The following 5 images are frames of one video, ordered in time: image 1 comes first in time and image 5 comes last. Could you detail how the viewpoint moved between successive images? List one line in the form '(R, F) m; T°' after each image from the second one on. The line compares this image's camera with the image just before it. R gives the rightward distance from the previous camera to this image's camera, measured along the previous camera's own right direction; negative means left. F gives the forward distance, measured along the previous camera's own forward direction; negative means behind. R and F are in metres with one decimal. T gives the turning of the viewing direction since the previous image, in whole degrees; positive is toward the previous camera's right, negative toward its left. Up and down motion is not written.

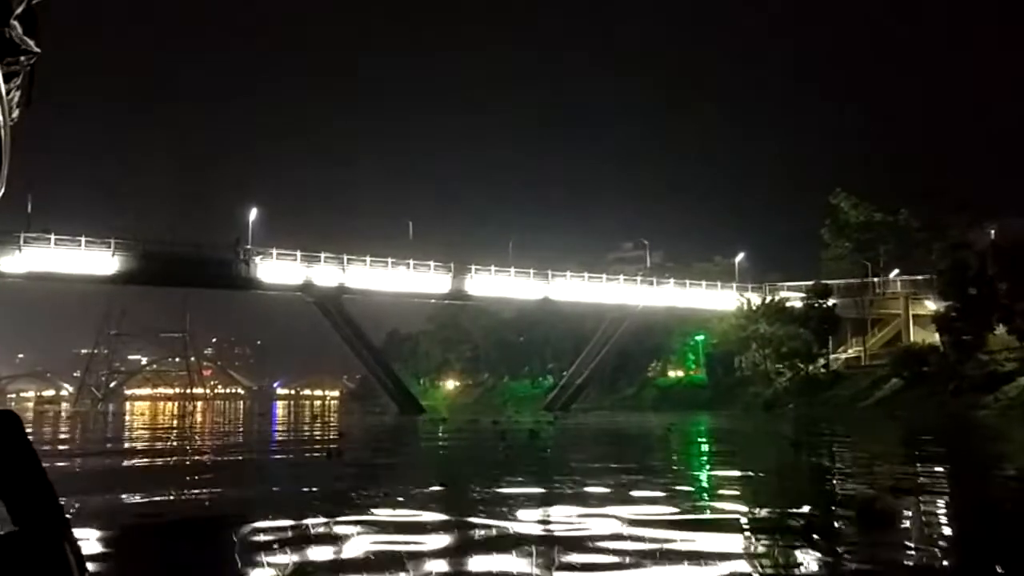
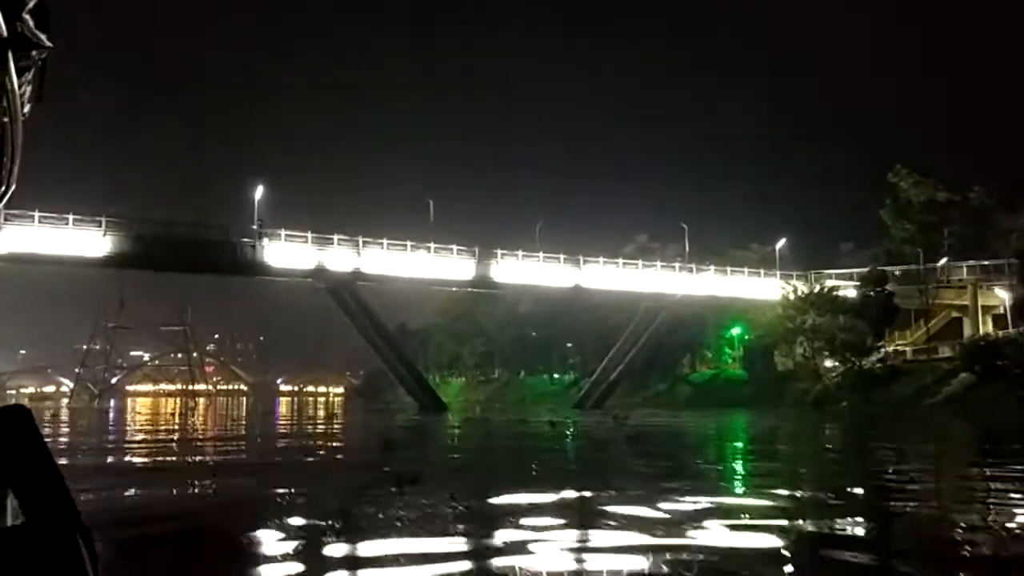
(-0.9, +2.8) m; 0°
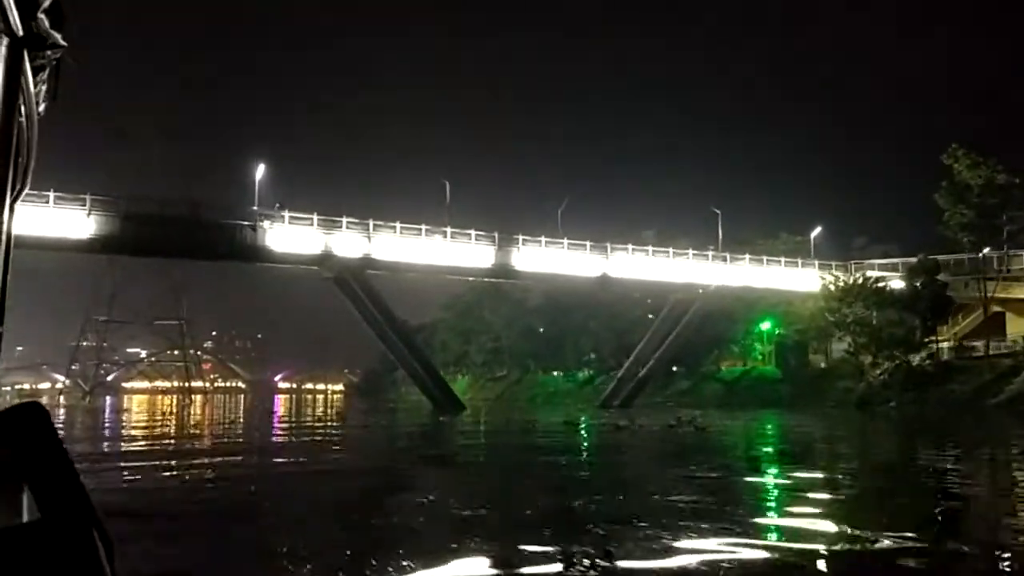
(-0.8, +2.4) m; 0°
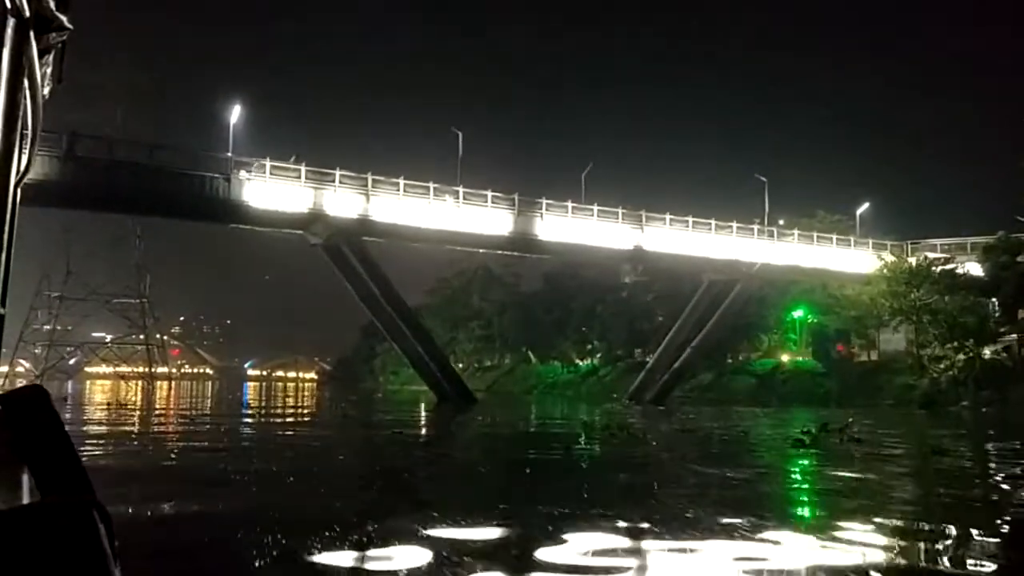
(-1.3, +4.2) m; +2°
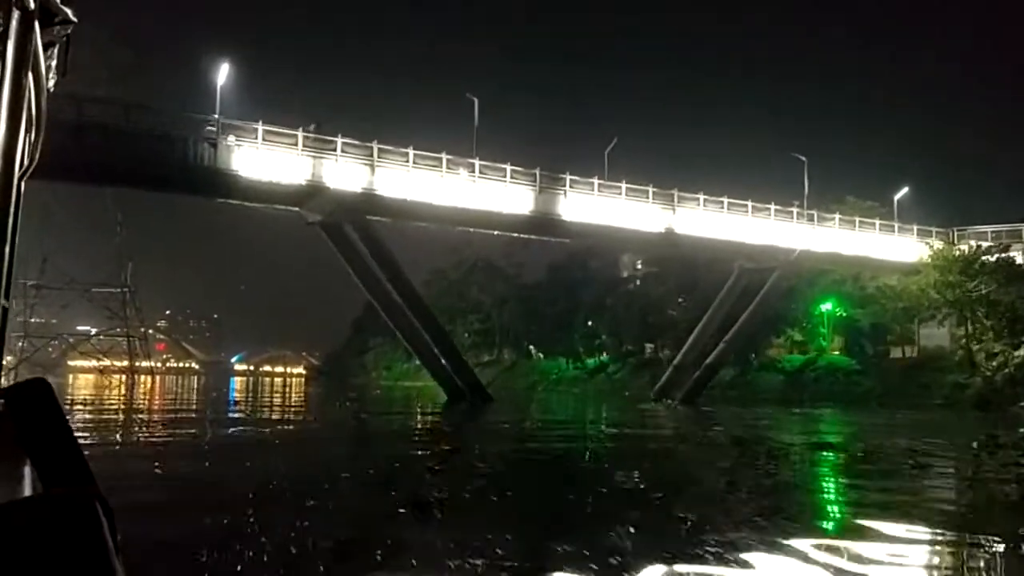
(-0.7, +2.4) m; +1°
